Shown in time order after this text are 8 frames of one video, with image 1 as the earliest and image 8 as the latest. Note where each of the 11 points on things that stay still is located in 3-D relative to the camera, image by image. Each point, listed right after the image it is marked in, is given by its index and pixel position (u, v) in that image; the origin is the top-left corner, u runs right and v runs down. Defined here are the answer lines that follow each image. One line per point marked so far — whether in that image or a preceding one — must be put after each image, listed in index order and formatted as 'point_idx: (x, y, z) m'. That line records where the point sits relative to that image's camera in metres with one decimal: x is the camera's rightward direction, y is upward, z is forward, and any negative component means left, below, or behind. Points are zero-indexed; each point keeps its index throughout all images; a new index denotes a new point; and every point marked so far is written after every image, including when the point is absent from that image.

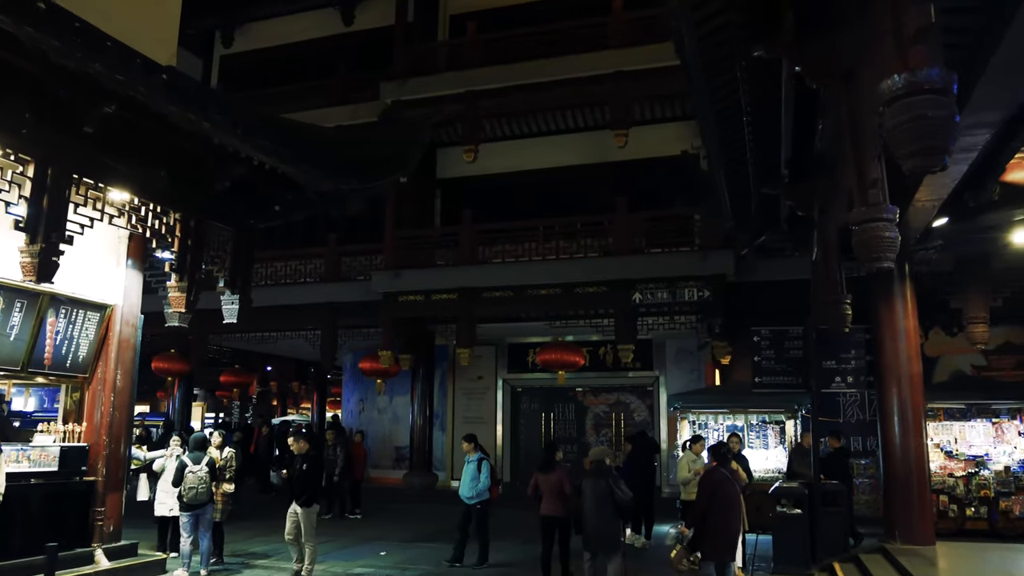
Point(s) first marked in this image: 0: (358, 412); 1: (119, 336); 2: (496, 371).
0: (-2.7, -2.2, +15.1) m
1: (-2.8, -0.3, +6.2) m
2: (-0.3, -1.4, +14.0) m
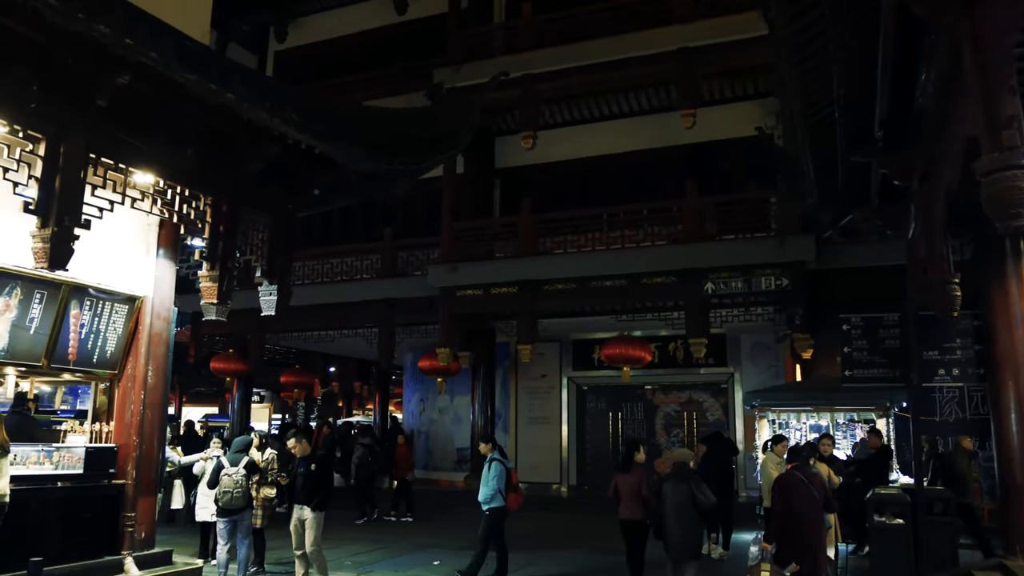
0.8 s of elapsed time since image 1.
0: (-1.6, -2.1, +14.6) m
1: (-2.5, -0.3, +5.8) m
2: (+0.7, -1.3, +13.3) m
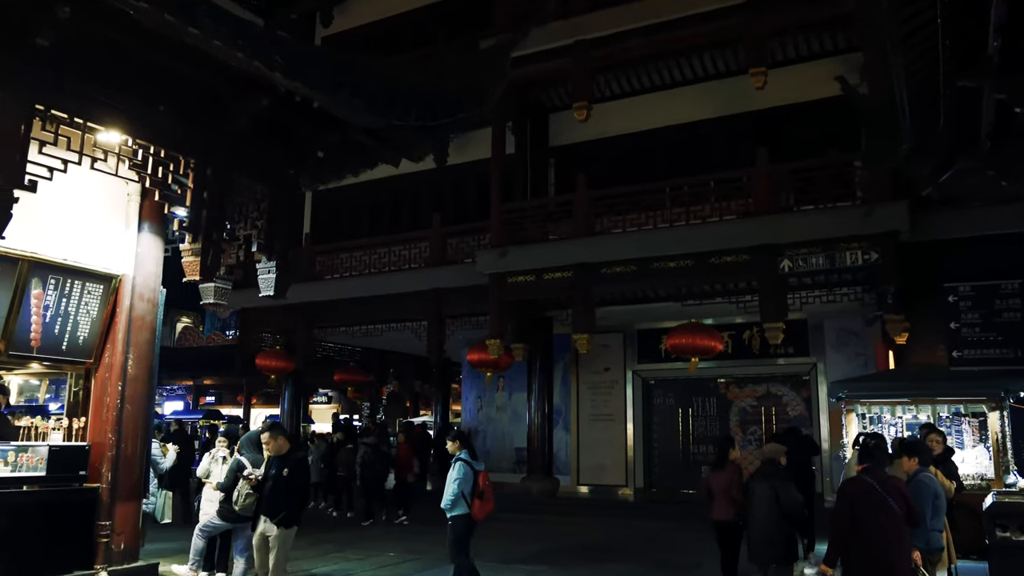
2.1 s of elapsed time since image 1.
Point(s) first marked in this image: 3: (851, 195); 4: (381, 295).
0: (-0.6, -2.0, +13.8) m
1: (-2.3, -0.1, +5.1) m
2: (+1.6, -1.1, +12.3) m
3: (+3.5, +0.9, +8.7) m
4: (-1.9, -0.1, +12.3) m
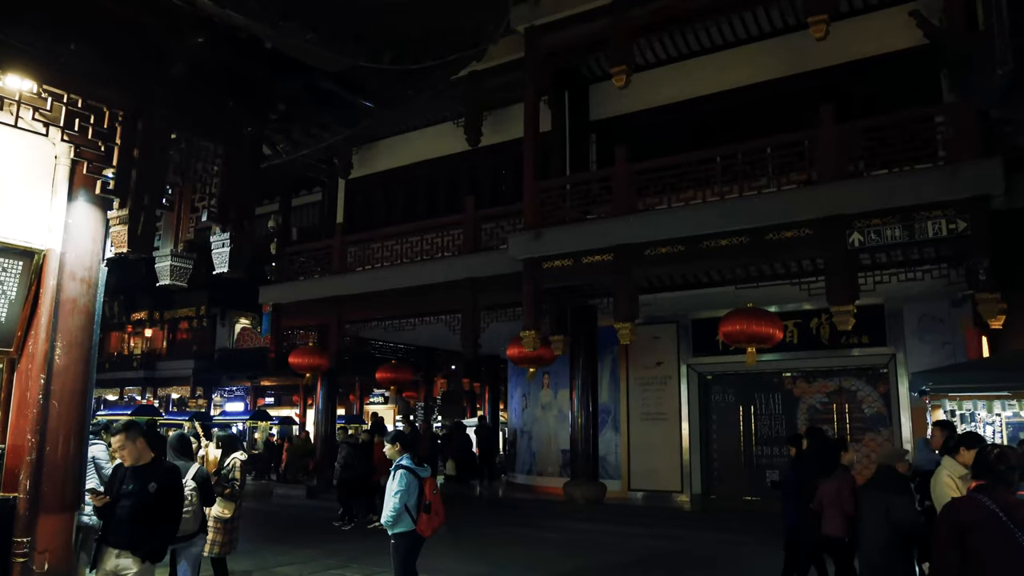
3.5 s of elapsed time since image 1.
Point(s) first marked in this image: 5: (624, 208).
0: (+0.2, -1.8, +12.9) m
1: (-2.3, 0.0, +4.4) m
2: (+2.2, -0.9, +11.2) m
3: (+3.7, +1.2, +7.5) m
4: (-1.3, 0.0, +11.5) m
5: (+1.2, +0.9, +9.0) m
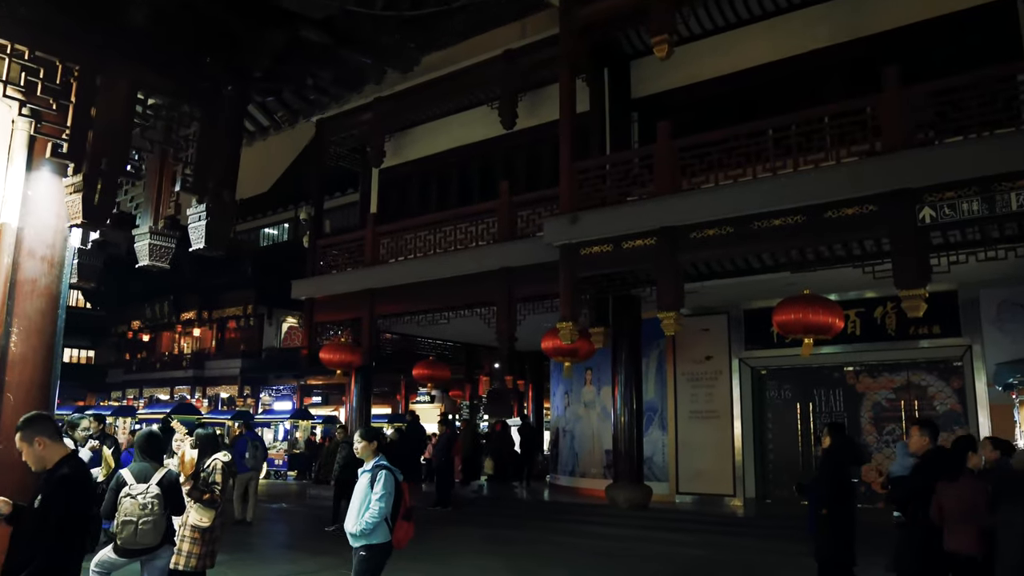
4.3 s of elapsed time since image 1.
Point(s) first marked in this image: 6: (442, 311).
0: (+0.7, -1.7, +12.3) m
1: (-2.3, +0.1, +3.9) m
2: (+2.6, -0.8, +10.5) m
3: (+3.9, +1.3, +6.6) m
4: (-0.9, +0.1, +10.9) m
5: (+1.5, +1.0, +8.3) m
6: (-0.9, -0.3, +11.4) m
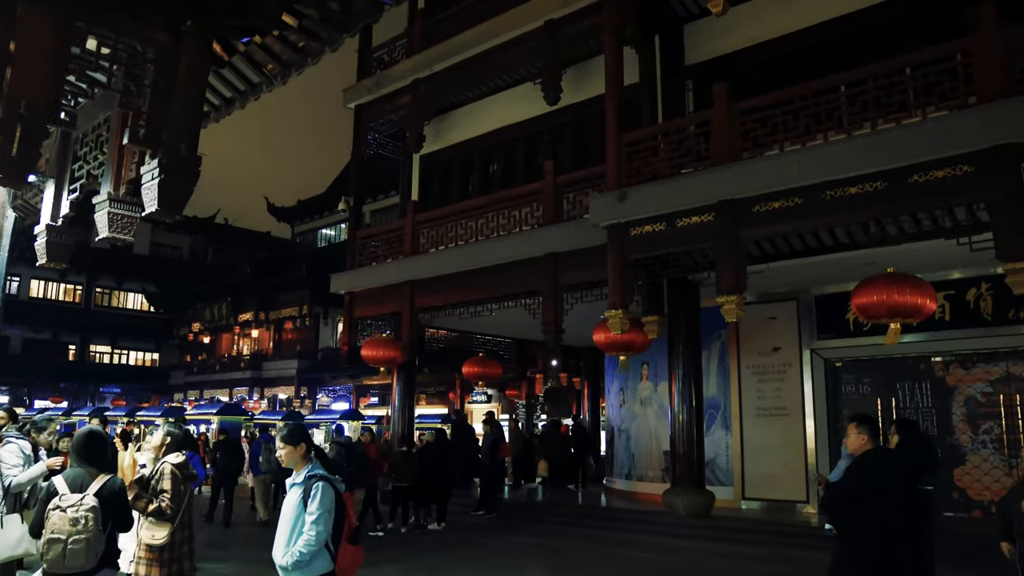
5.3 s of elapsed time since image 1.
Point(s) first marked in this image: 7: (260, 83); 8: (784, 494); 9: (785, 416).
0: (+1.4, -1.6, +11.4) m
1: (-2.2, +0.2, +3.3) m
2: (+3.2, -0.6, +9.5) m
3: (+4.1, +1.5, +5.6) m
4: (-0.3, +0.3, +10.2) m
5: (+1.8, +1.1, +7.4) m
6: (-0.3, -0.2, +10.7) m
7: (-1.4, +1.1, +4.7) m
8: (+2.9, -2.2, +9.2) m
9: (+3.0, -1.4, +9.4) m
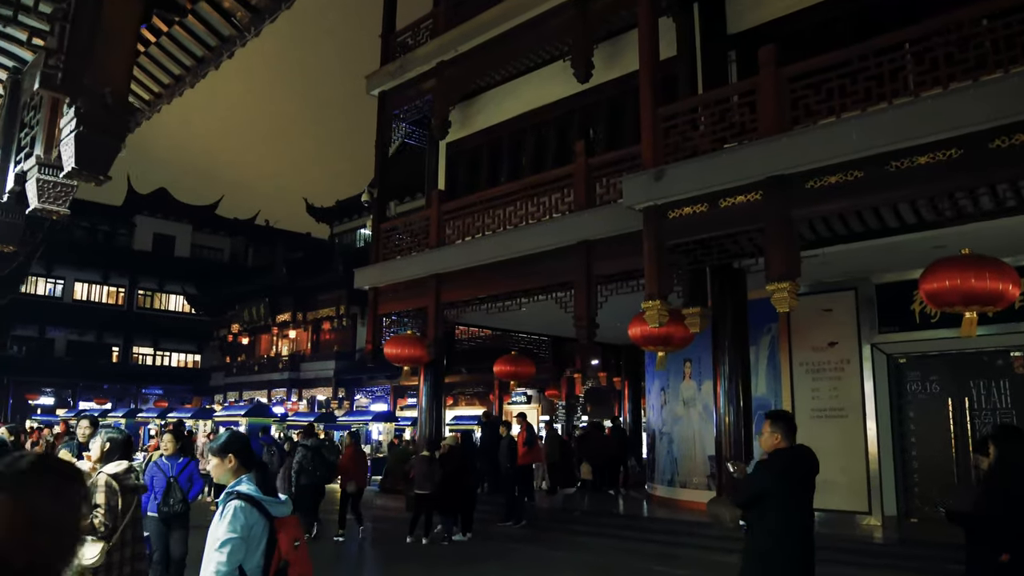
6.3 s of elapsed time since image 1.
0: (+1.8, -1.5, +10.6) m
1: (-2.2, +0.2, +2.7) m
2: (+3.5, -0.5, +8.6) m
3: (+4.2, +1.6, +4.7) m
4: (0.0, +0.3, +9.5) m
5: (+2.0, +1.2, +6.6) m
6: (0.0, -0.1, +10.0) m
7: (-1.3, +1.2, +4.1) m
8: (+3.2, -2.1, +8.4) m
9: (+3.3, -1.3, +8.5) m
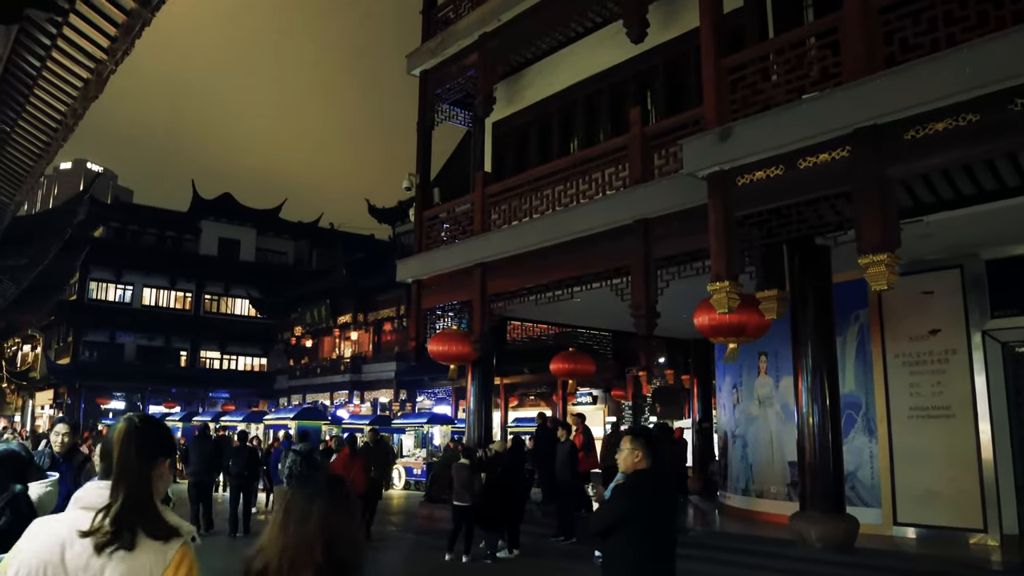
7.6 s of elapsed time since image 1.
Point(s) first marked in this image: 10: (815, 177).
0: (+2.4, -1.3, +9.5) m
1: (-2.3, +0.3, +2.0) m
2: (+3.9, -0.3, +7.4) m
3: (+4.3, +1.8, +3.4) m
4: (+0.5, +0.5, +8.6) m
5: (+2.3, +1.4, +5.5) m
6: (+0.6, 0.0, +9.1) m
7: (-1.3, +1.3, +3.2) m
8: (+3.7, -1.9, +7.2) m
9: (+3.7, -1.1, +7.3) m
10: (+2.0, +0.7, +5.8) m
